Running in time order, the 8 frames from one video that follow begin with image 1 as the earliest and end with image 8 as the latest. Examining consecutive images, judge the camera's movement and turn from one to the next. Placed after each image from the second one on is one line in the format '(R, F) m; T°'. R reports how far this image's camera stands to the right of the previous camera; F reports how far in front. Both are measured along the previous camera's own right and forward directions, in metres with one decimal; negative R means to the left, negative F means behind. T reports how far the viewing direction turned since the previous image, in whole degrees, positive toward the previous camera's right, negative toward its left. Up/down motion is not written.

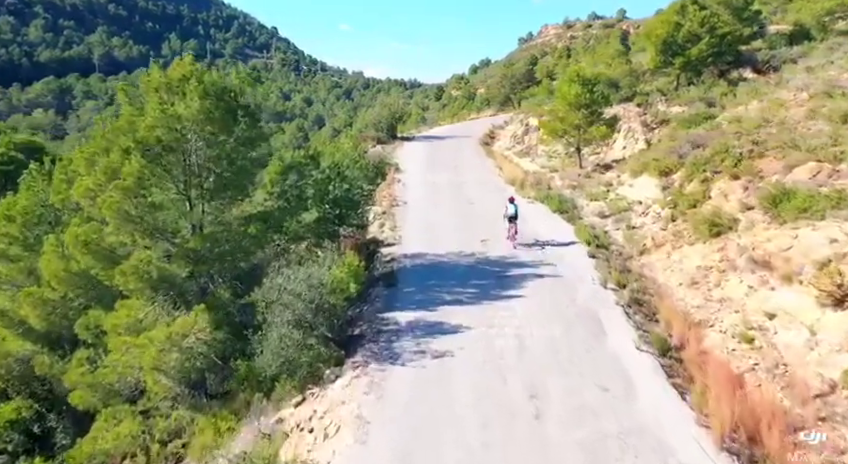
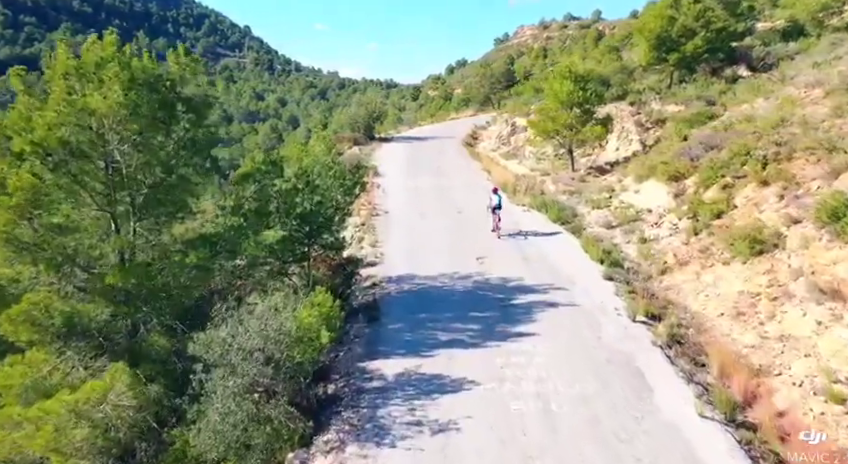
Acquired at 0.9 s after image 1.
(-0.2, +2.6) m; +2°
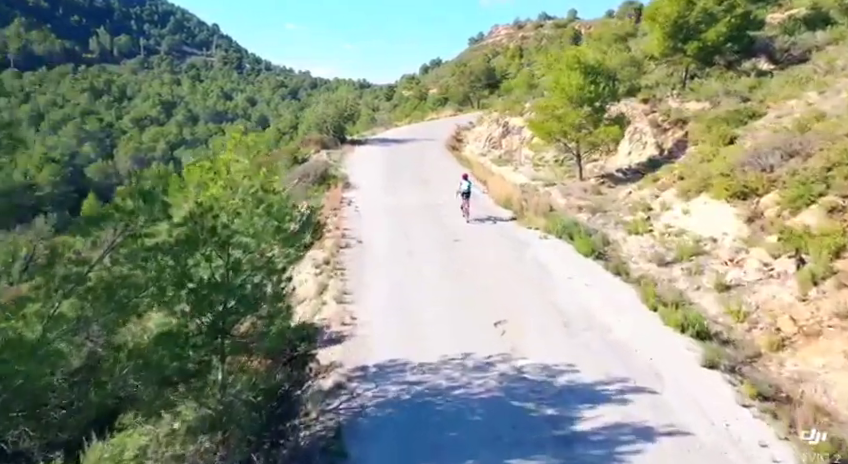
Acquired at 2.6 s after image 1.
(-0.3, +5.3) m; +2°
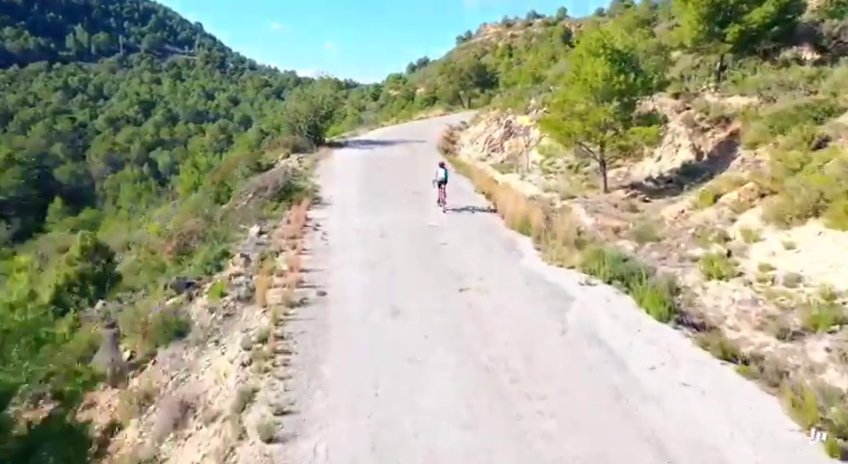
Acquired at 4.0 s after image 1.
(-0.1, +5.1) m; +1°
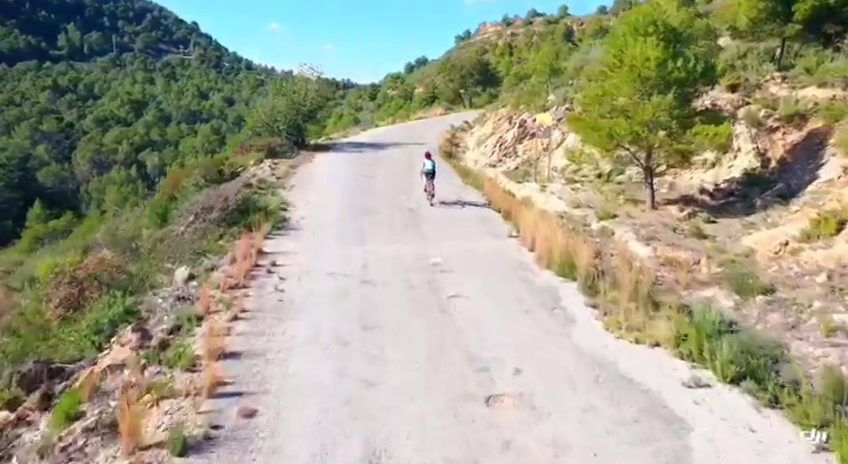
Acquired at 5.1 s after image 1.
(0.0, +4.8) m; 0°
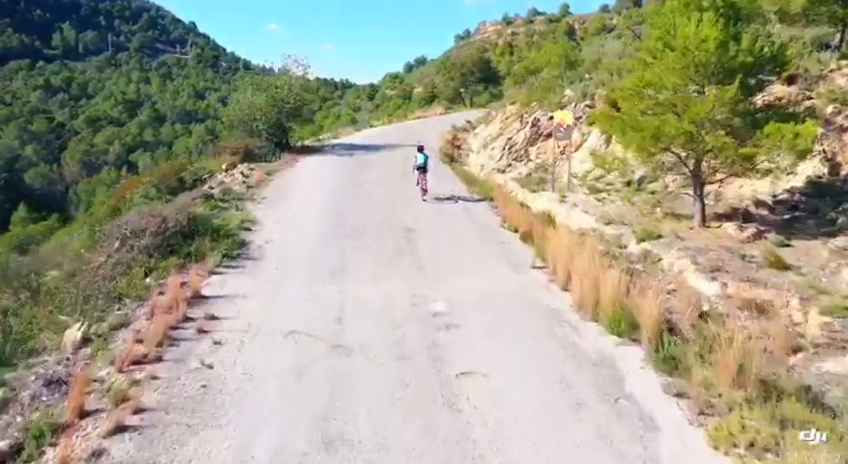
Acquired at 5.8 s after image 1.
(0.0, +3.4) m; 0°
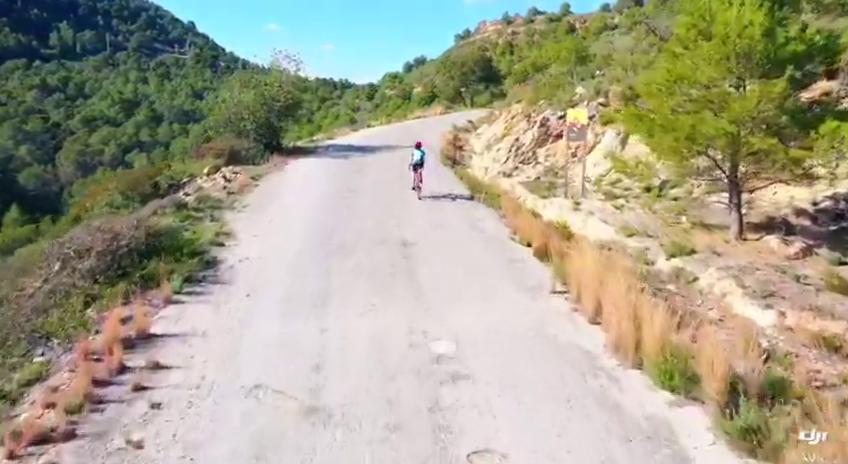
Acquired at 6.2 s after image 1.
(0.0, +1.8) m; 0°
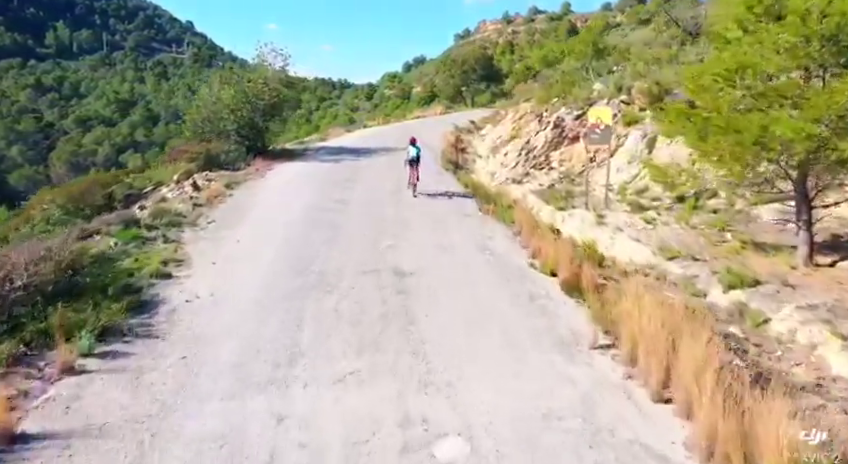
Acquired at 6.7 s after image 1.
(0.0, +2.4) m; 0°
